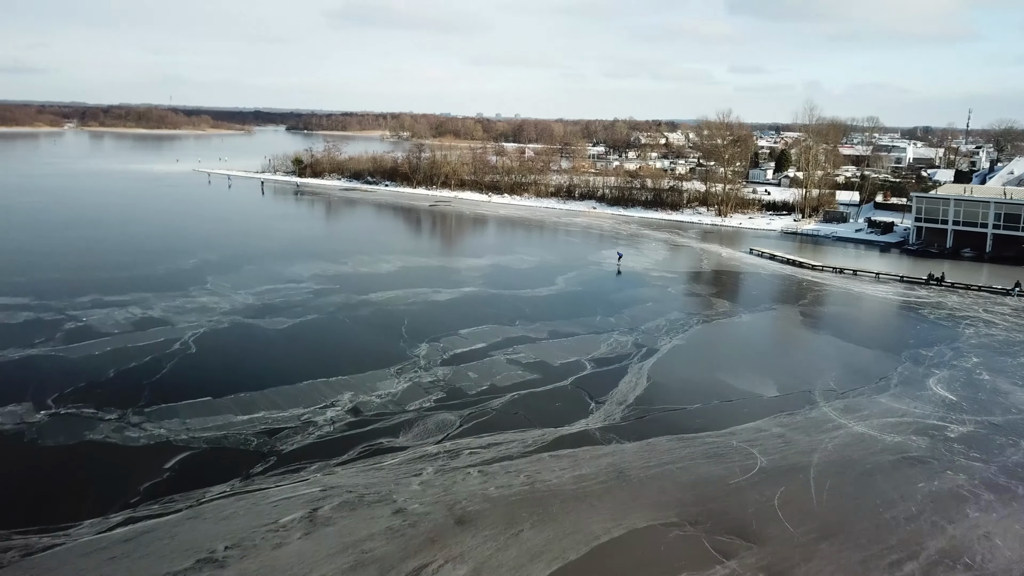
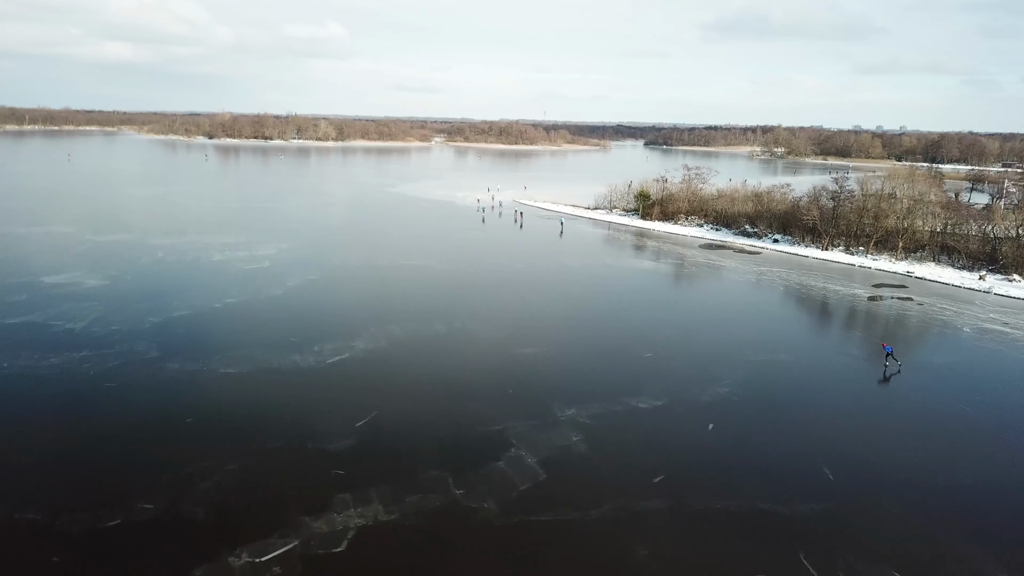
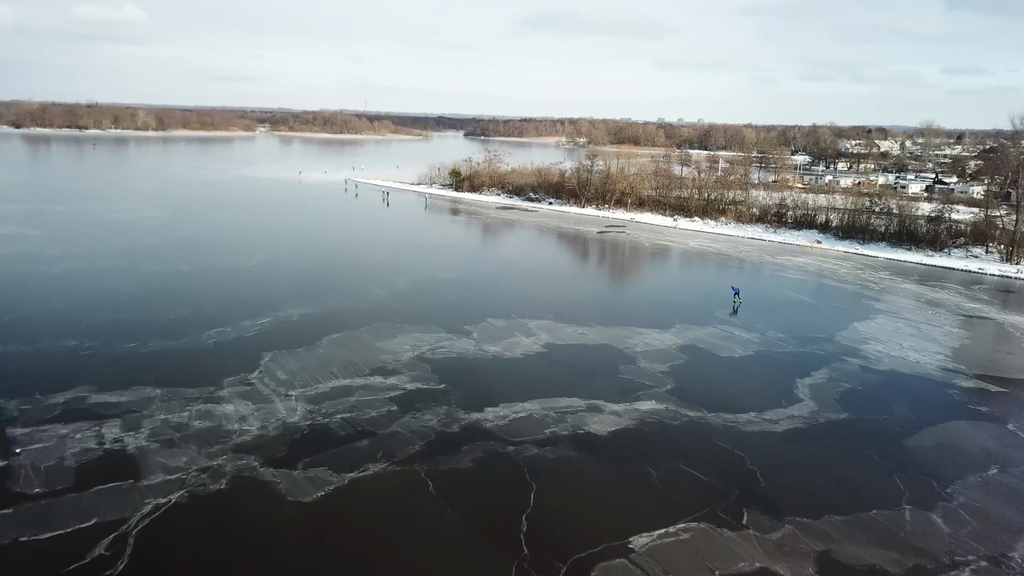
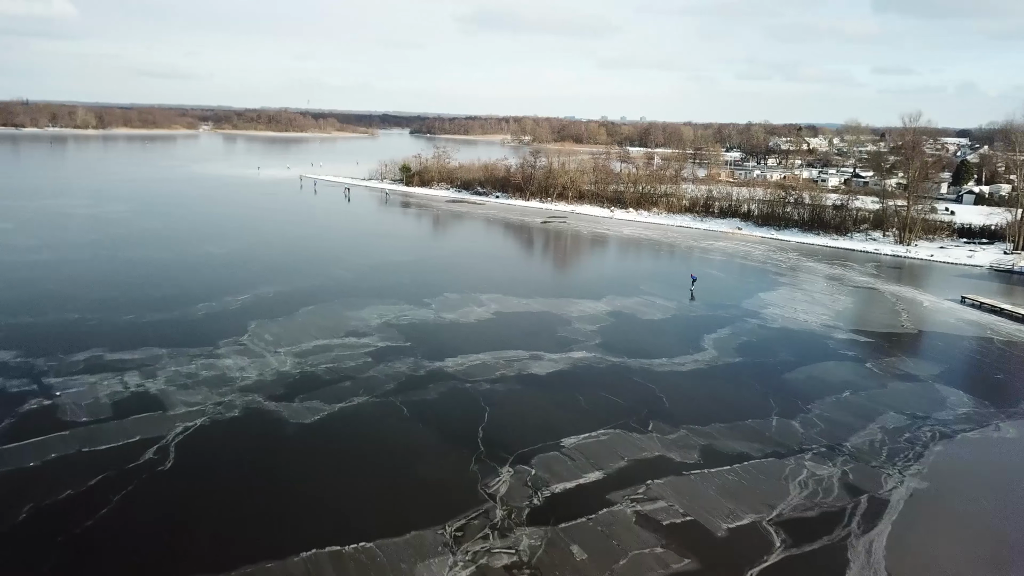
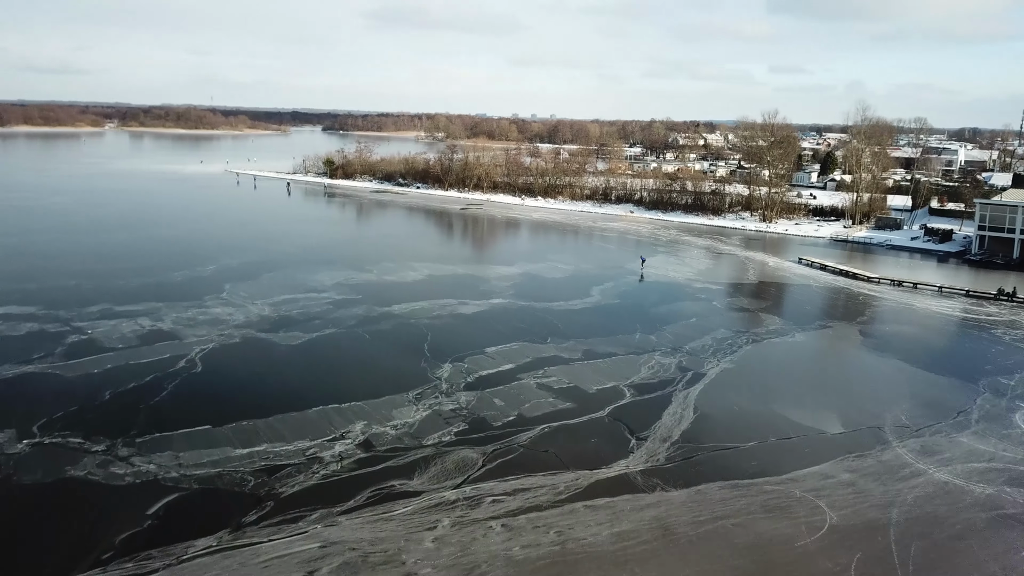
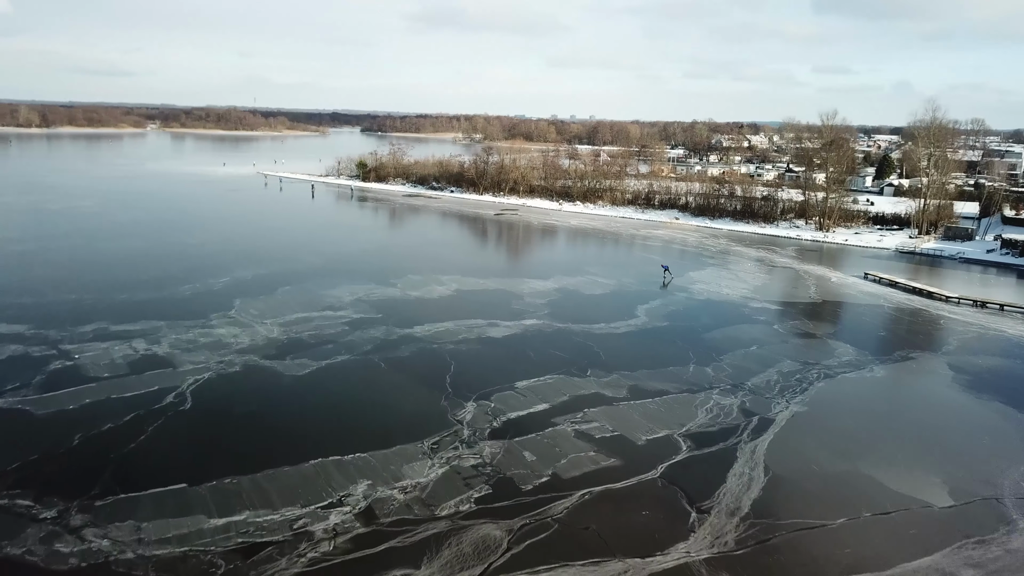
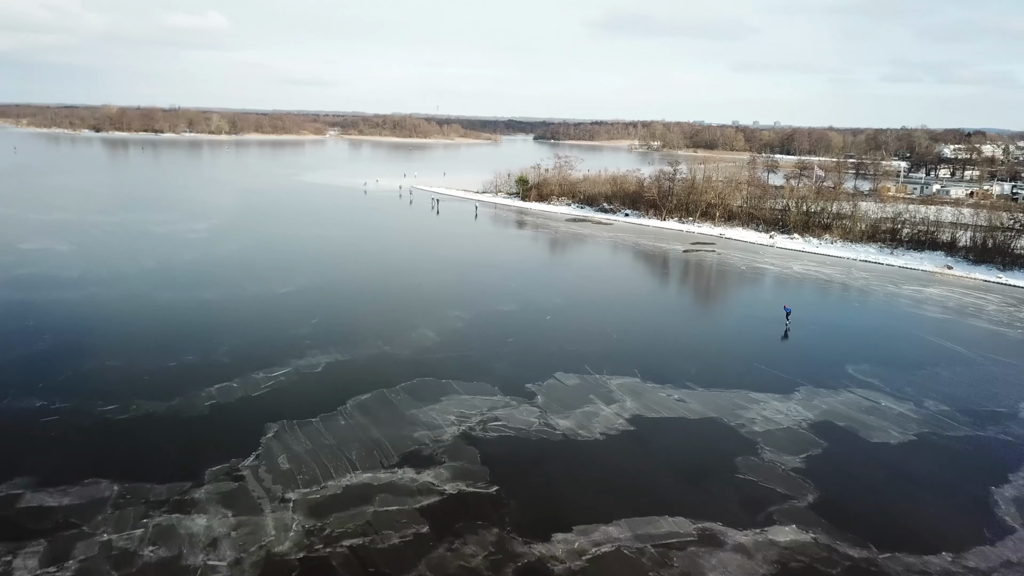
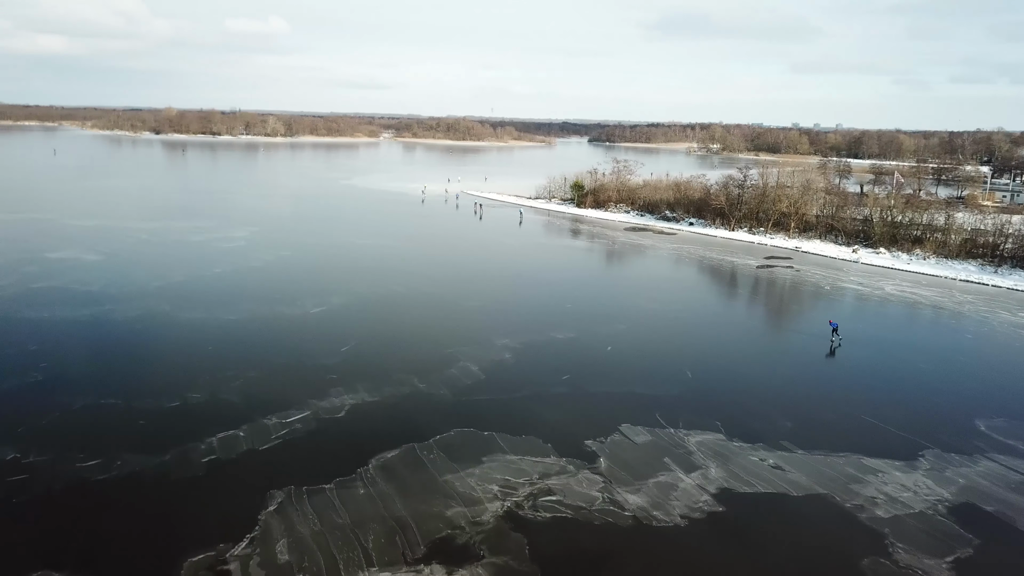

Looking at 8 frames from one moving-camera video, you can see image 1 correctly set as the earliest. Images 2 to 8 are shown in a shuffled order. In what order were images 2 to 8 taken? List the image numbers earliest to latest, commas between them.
5, 6, 4, 3, 7, 8, 2
